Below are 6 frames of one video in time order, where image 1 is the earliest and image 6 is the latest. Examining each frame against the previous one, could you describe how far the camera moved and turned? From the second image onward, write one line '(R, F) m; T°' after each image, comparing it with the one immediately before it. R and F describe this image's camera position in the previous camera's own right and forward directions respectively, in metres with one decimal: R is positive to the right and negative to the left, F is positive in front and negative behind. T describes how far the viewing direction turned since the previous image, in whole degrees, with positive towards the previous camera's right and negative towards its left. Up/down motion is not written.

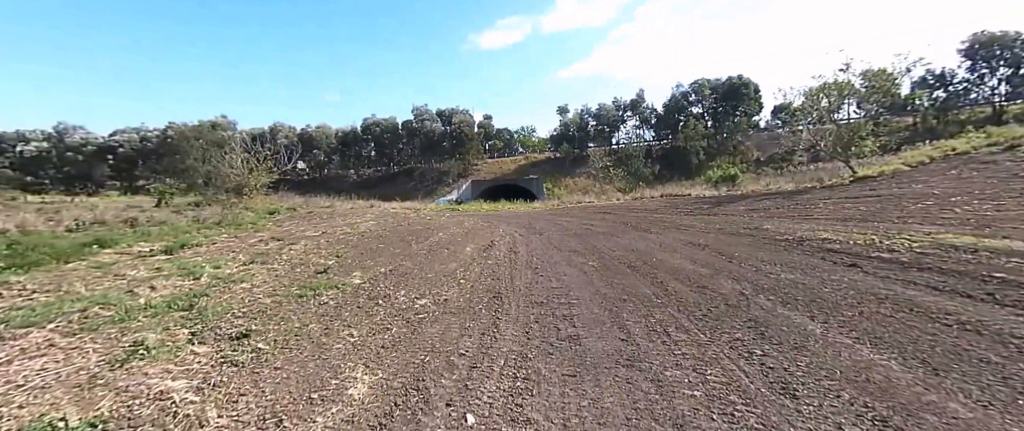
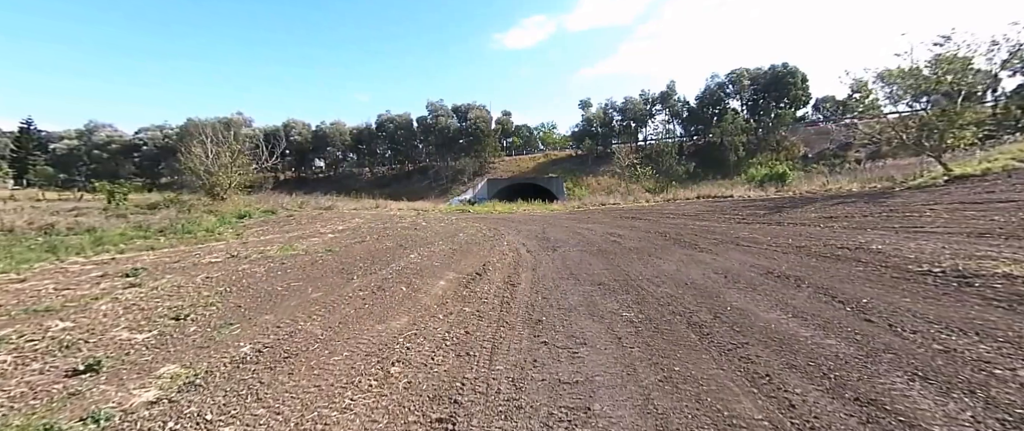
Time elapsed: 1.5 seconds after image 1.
(+0.4, +3.1) m; -3°
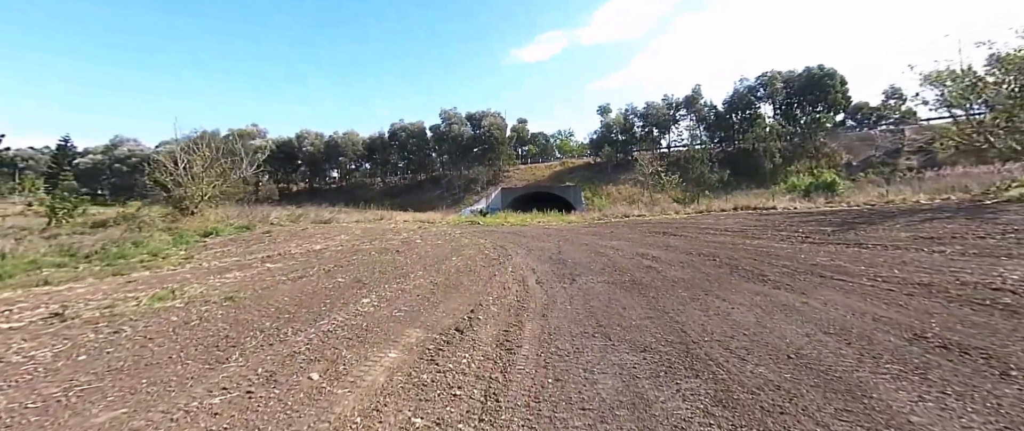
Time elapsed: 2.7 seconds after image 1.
(+0.2, +2.6) m; -2°
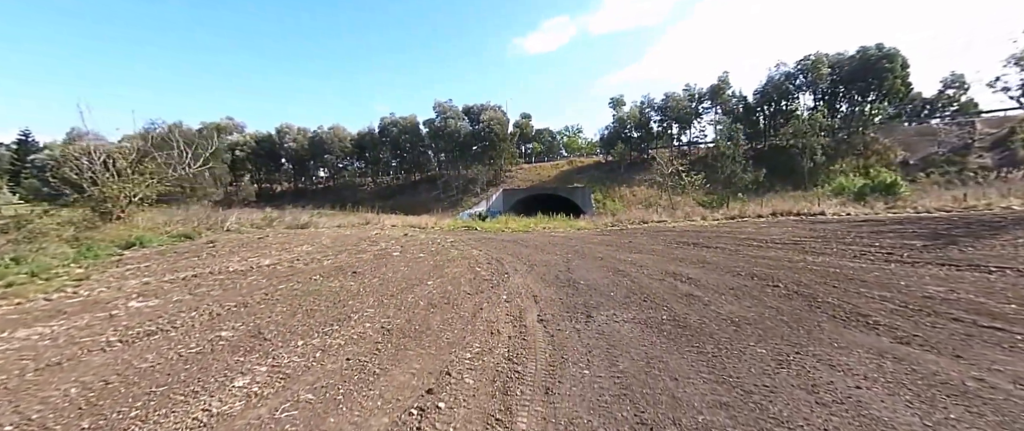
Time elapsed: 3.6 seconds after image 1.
(+0.2, +2.4) m; -1°
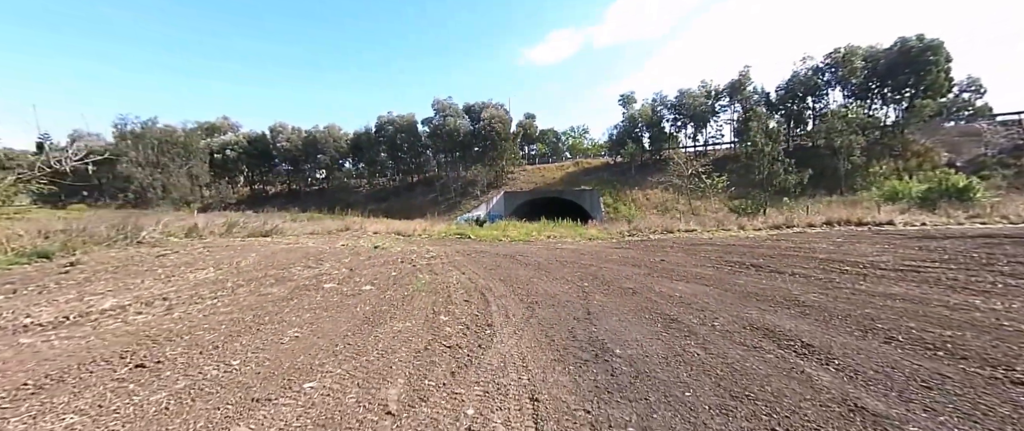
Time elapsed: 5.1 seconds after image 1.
(+0.2, +3.8) m; -1°
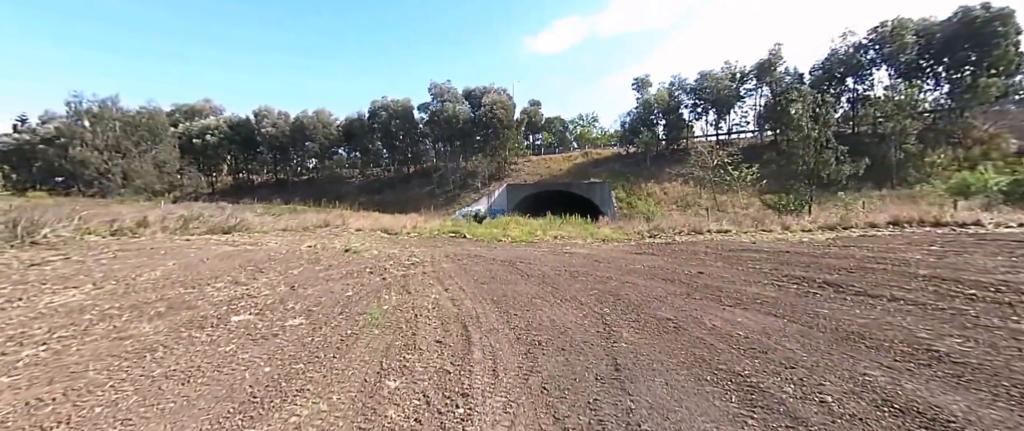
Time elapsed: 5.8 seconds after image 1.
(+0.1, +2.3) m; -1°
